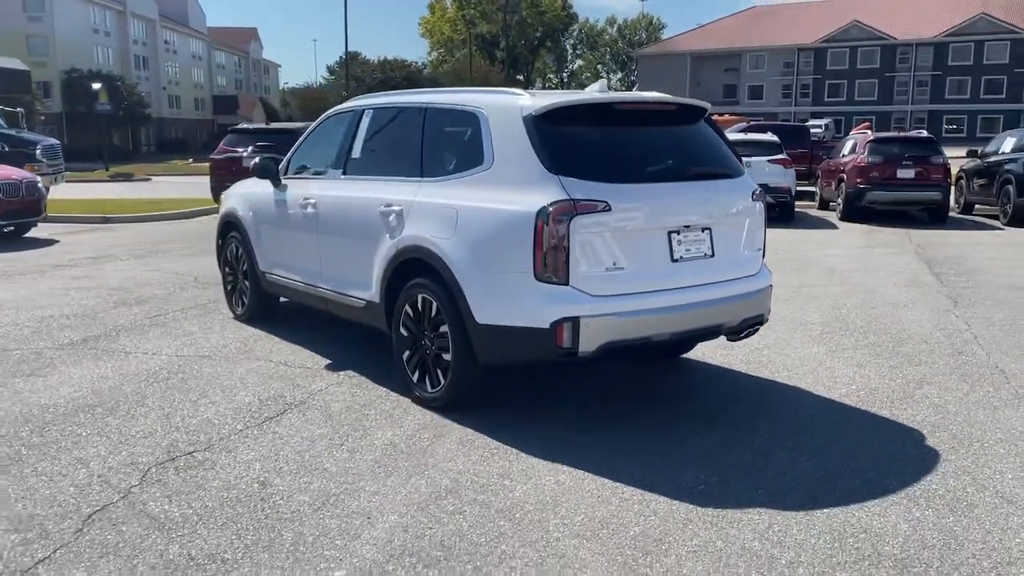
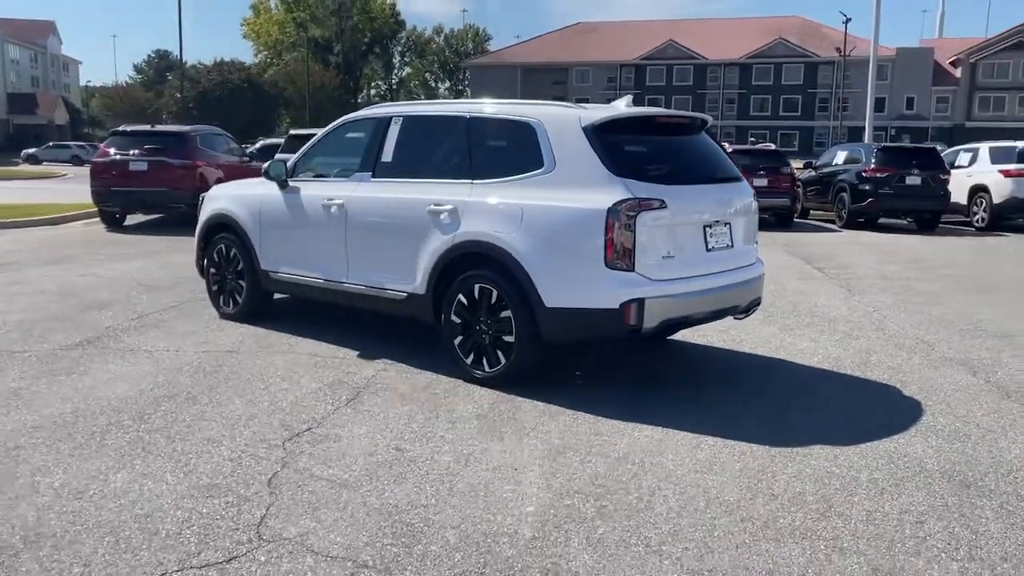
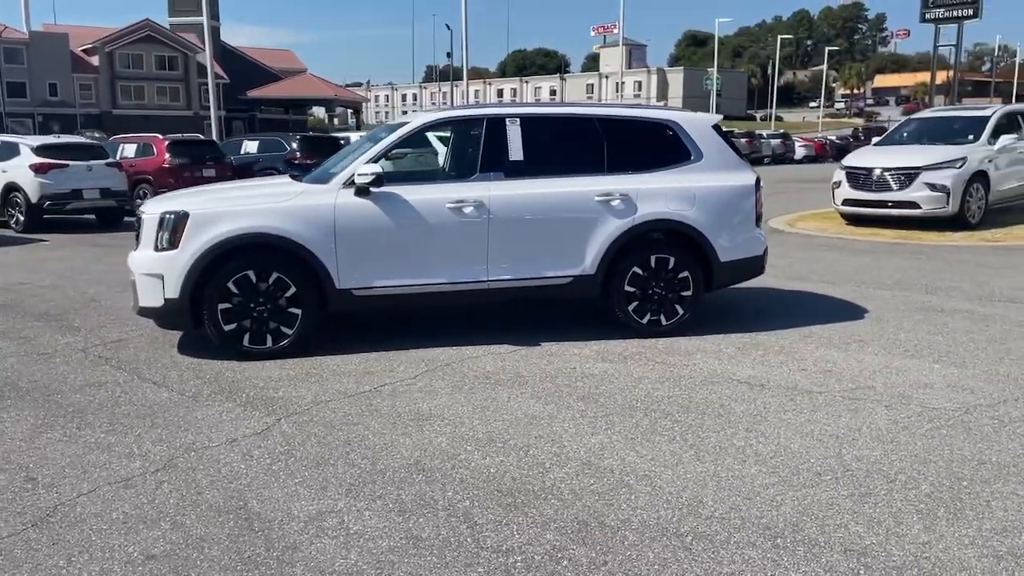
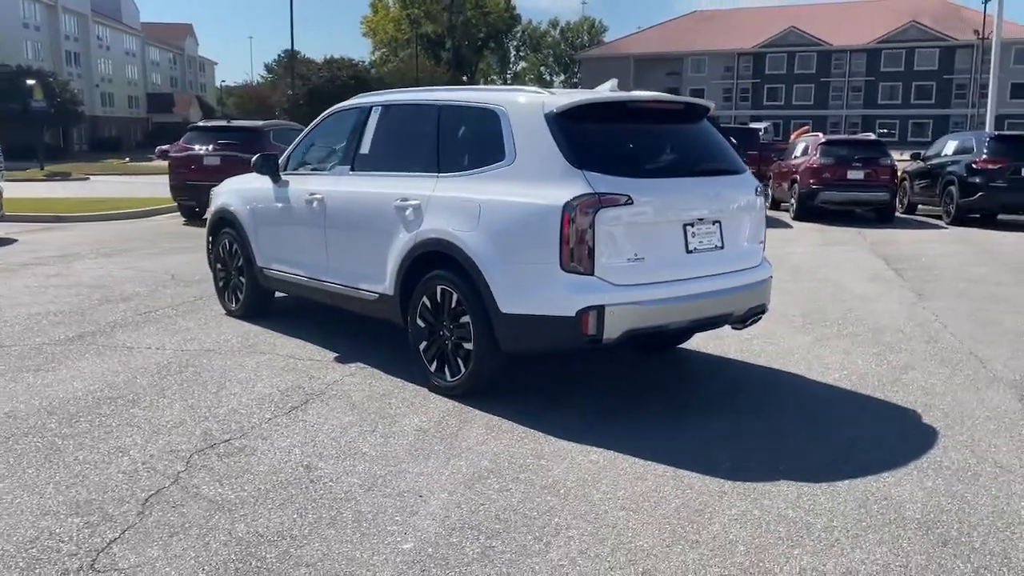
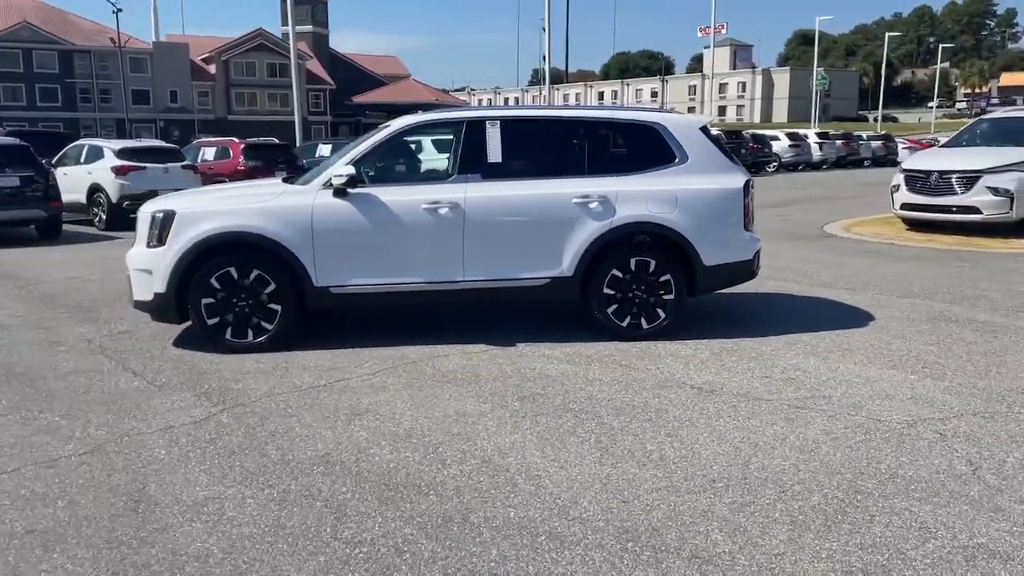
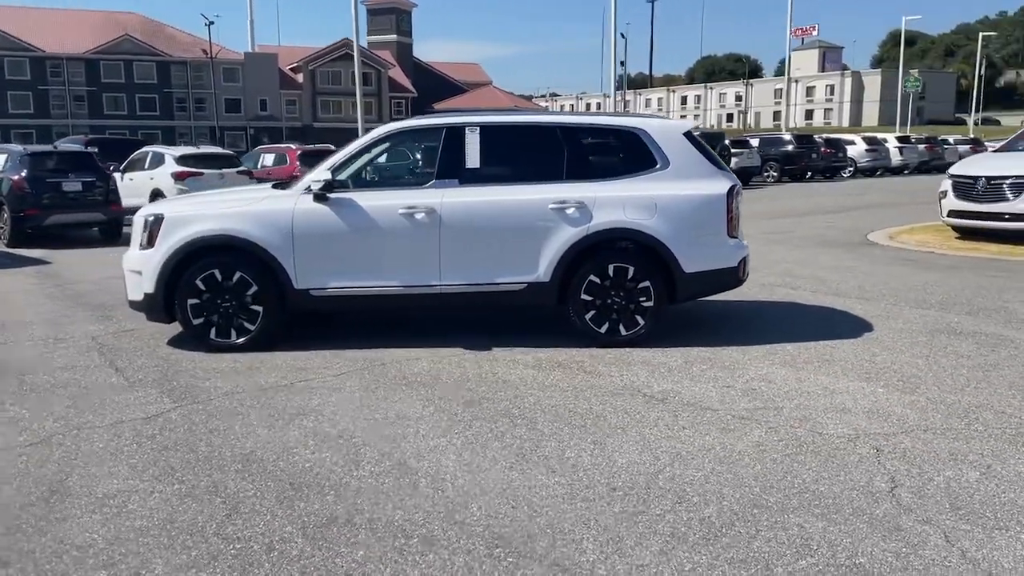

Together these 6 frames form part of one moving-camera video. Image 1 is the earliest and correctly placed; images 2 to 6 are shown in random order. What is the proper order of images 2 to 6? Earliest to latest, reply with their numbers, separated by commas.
4, 2, 6, 5, 3
